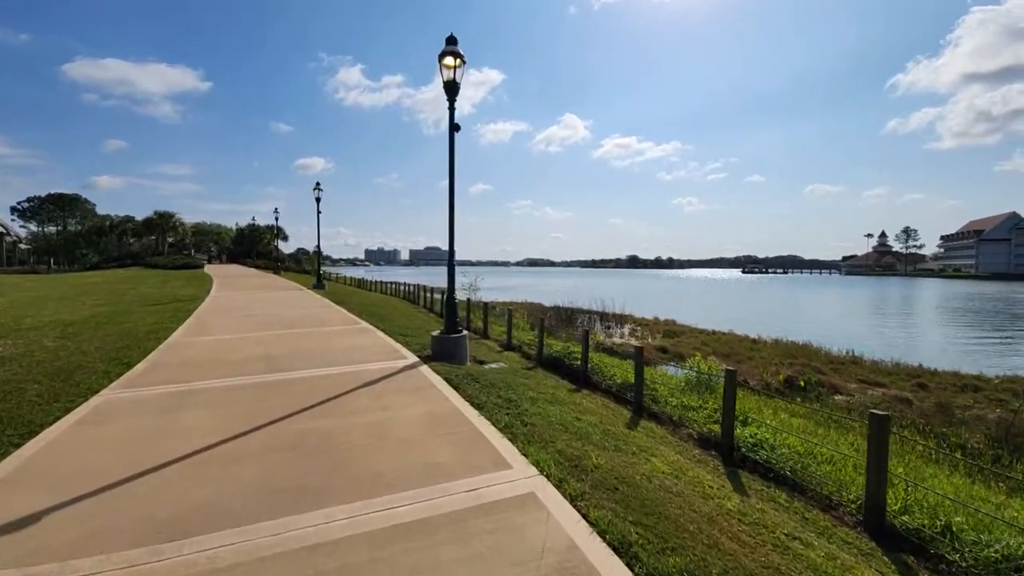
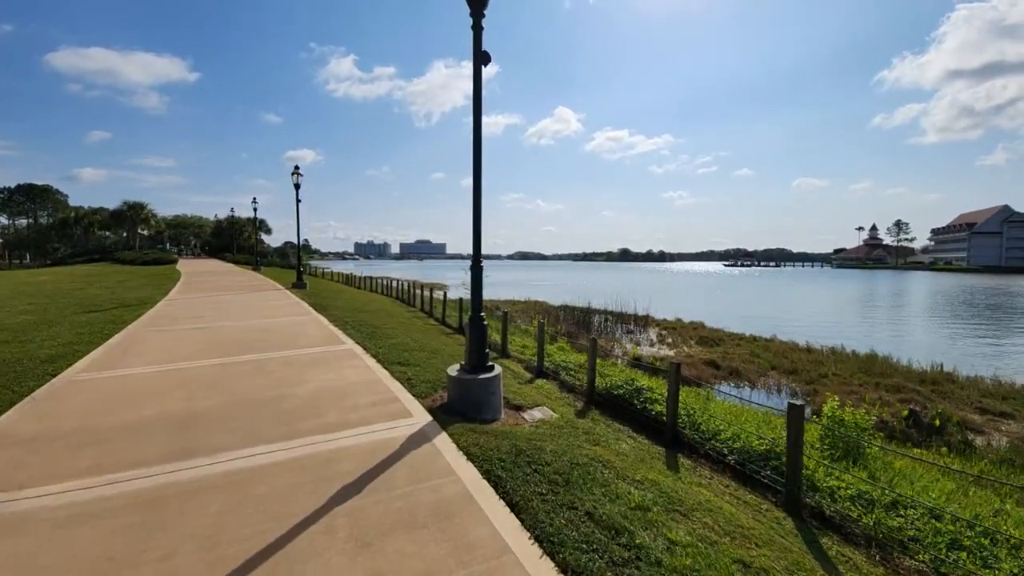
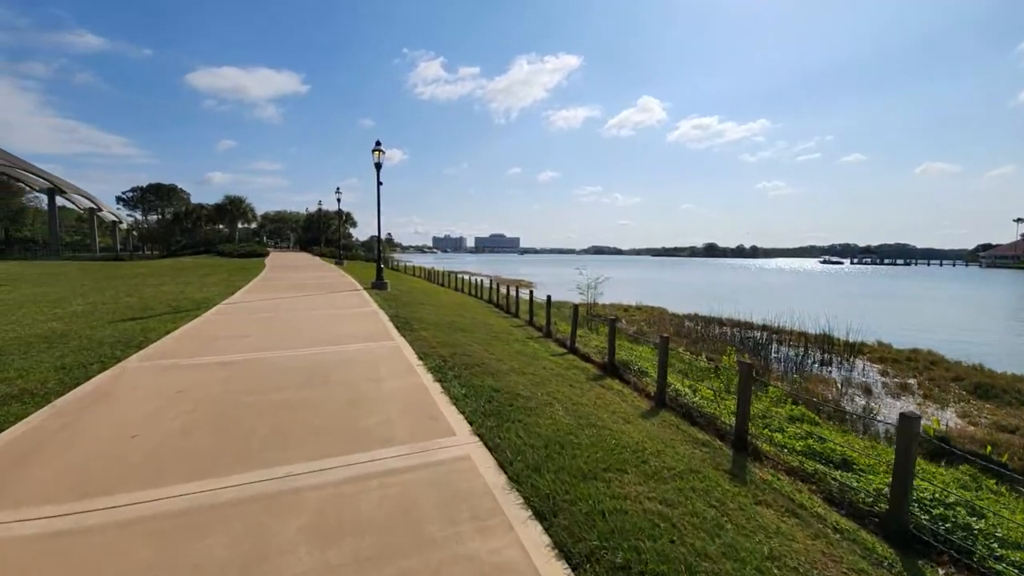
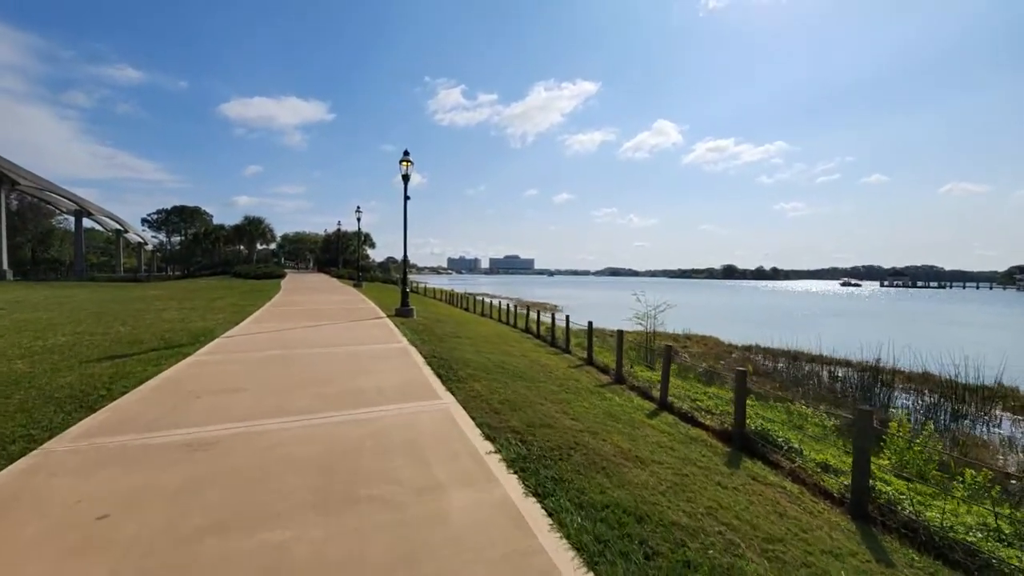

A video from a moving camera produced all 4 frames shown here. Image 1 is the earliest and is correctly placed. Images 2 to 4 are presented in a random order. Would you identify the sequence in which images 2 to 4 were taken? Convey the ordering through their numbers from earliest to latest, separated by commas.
2, 3, 4
